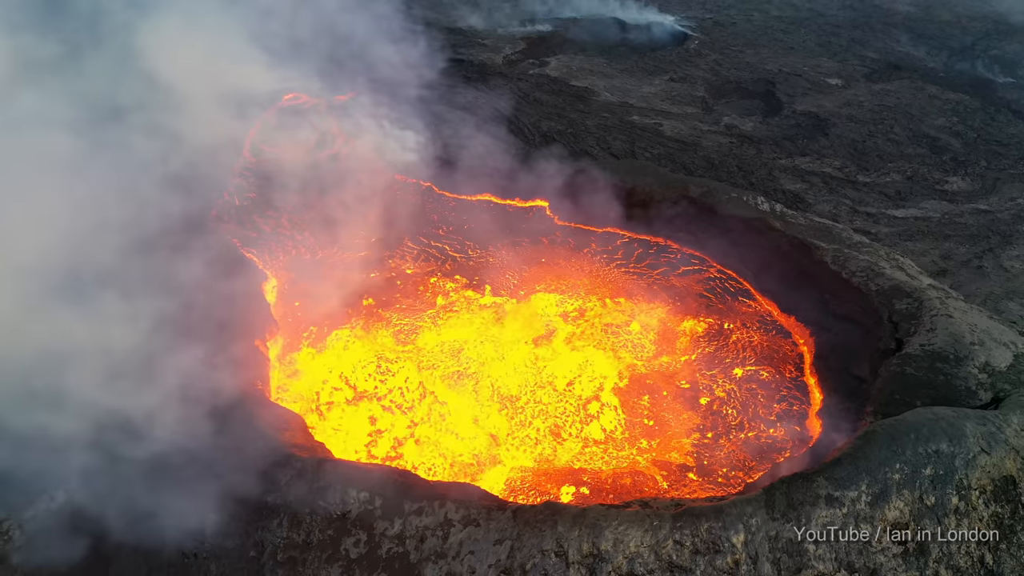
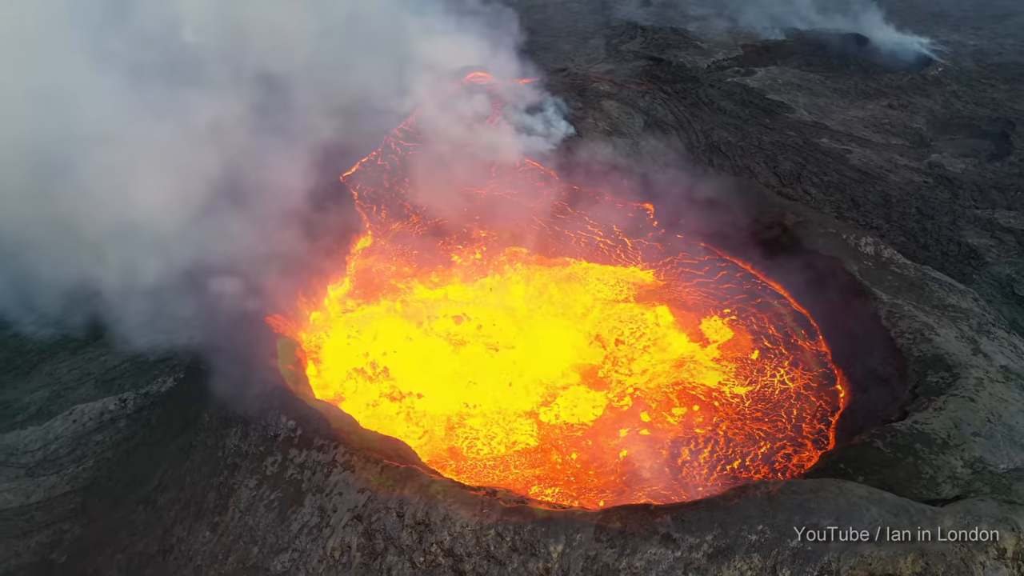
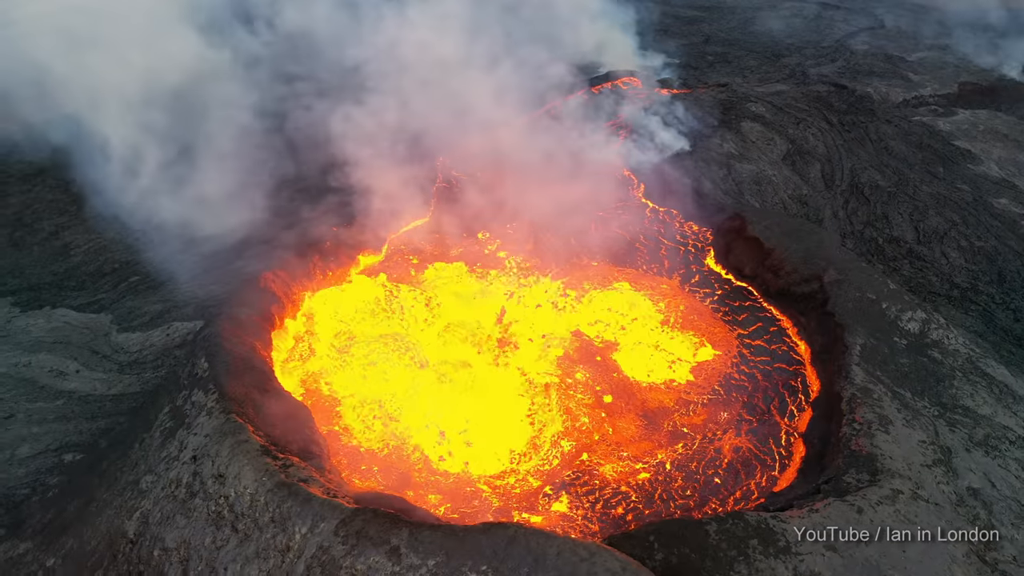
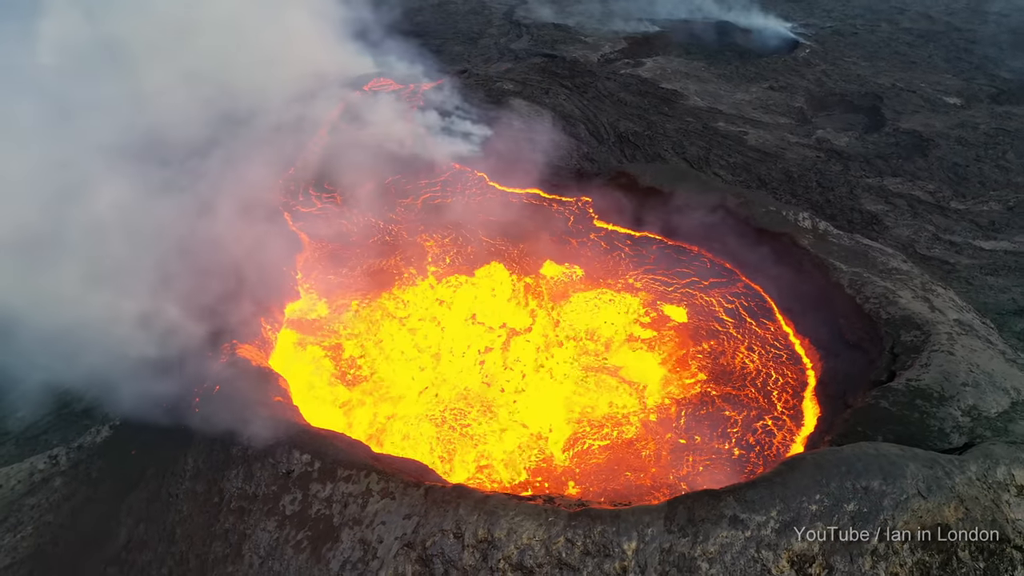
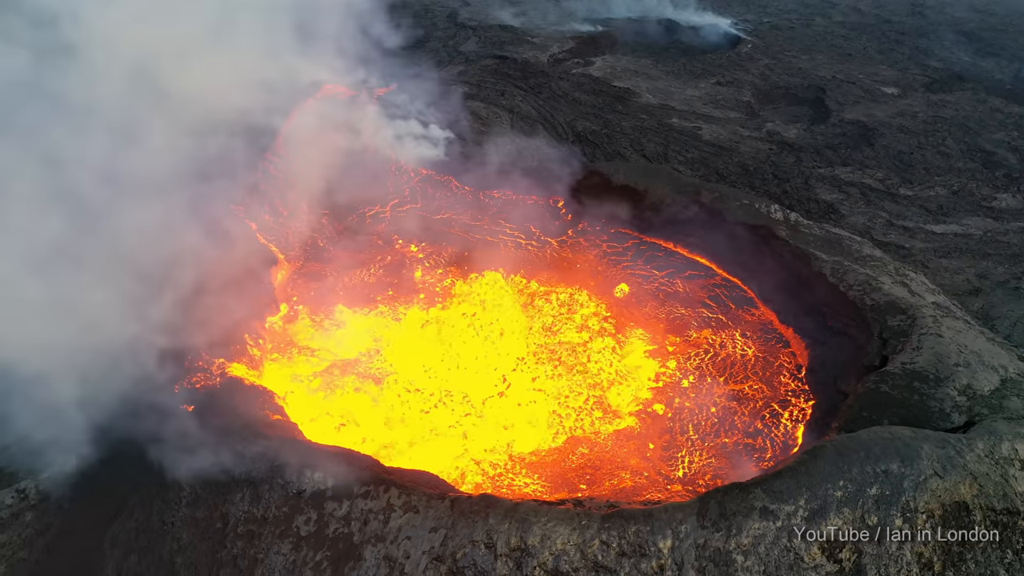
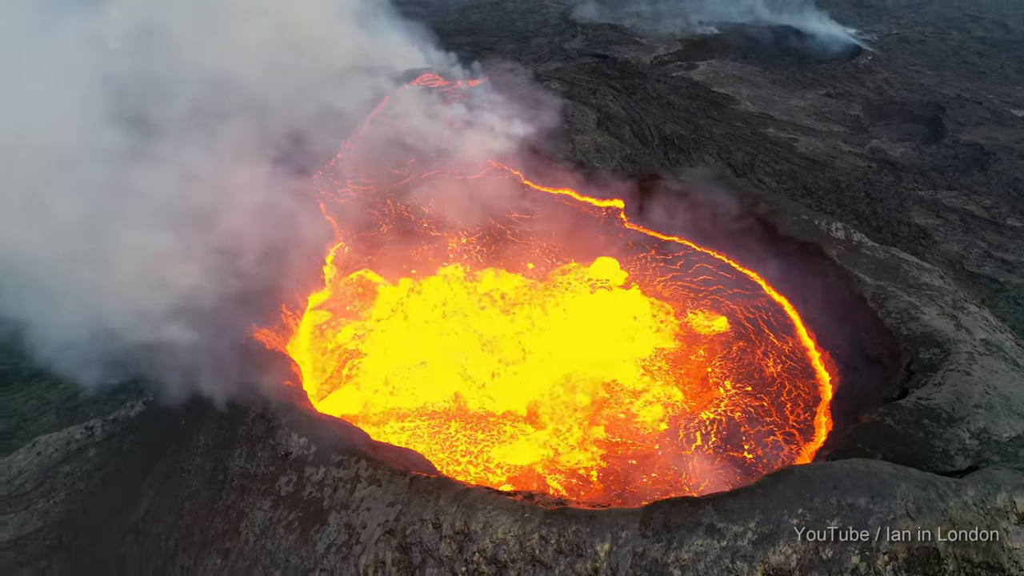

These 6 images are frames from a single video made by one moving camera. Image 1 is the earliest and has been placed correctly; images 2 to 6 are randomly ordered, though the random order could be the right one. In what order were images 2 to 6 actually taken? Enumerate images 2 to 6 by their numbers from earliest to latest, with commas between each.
5, 4, 6, 2, 3
